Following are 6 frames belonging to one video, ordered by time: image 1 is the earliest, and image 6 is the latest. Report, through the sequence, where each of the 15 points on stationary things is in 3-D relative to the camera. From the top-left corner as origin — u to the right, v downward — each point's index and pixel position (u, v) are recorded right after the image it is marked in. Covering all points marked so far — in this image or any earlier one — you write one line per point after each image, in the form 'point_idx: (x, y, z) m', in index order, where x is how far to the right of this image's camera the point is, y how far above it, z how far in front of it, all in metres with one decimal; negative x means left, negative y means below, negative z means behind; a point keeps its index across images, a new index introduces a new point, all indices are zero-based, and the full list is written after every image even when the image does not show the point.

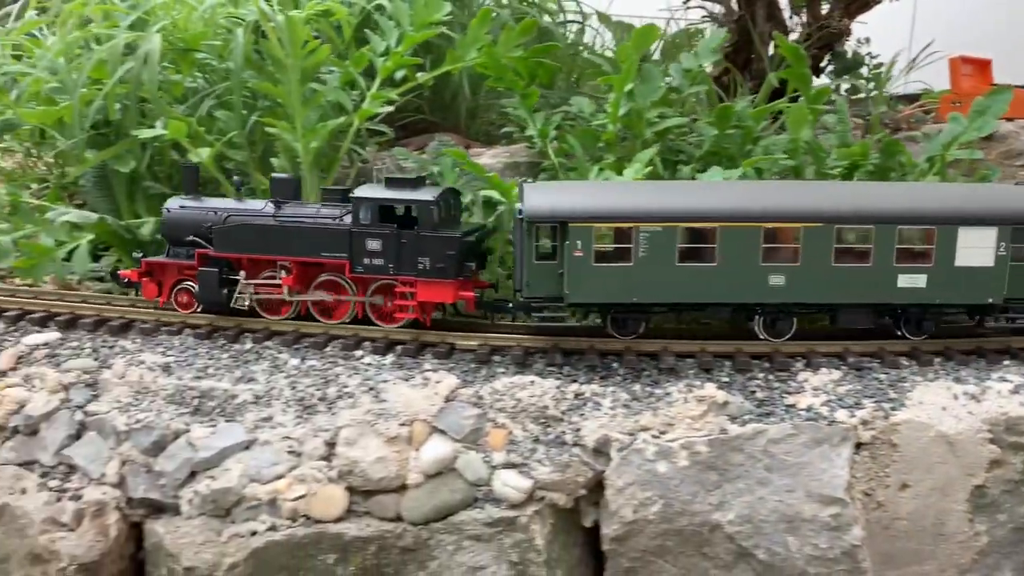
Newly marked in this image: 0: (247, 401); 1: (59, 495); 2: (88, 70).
0: (-1.3, -0.5, +3.9) m
1: (-2.0, -0.9, +3.6) m
2: (-2.6, +1.3, +5.0) m
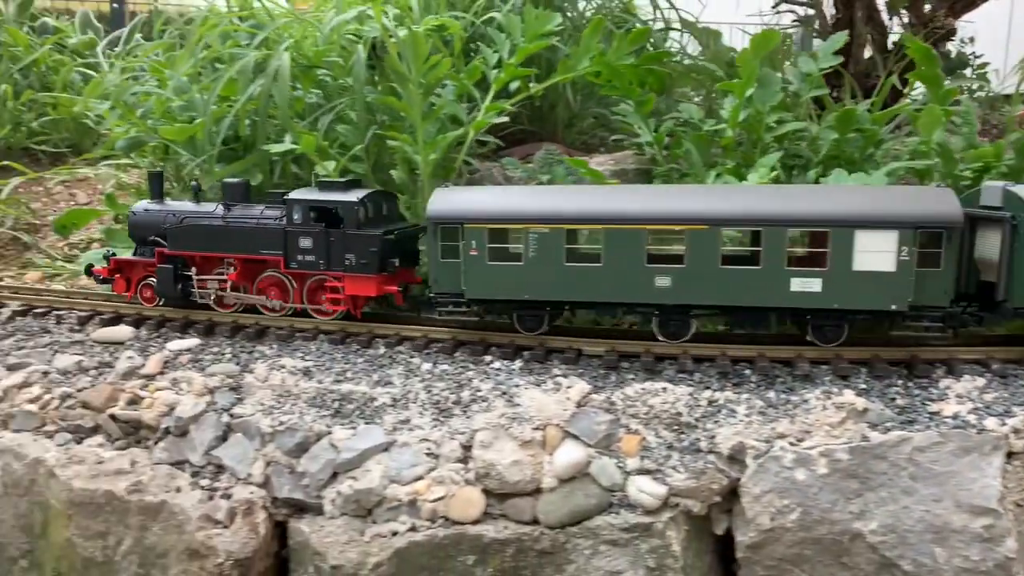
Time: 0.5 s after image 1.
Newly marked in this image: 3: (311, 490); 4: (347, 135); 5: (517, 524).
0: (-0.6, -0.6, +4.0) m
1: (-1.4, -1.0, +3.8) m
2: (-1.9, +1.3, +5.3) m
3: (-1.0, -1.0, +3.8) m
4: (-1.1, +1.0, +5.3) m
5: (0.0, -1.1, +3.7) m
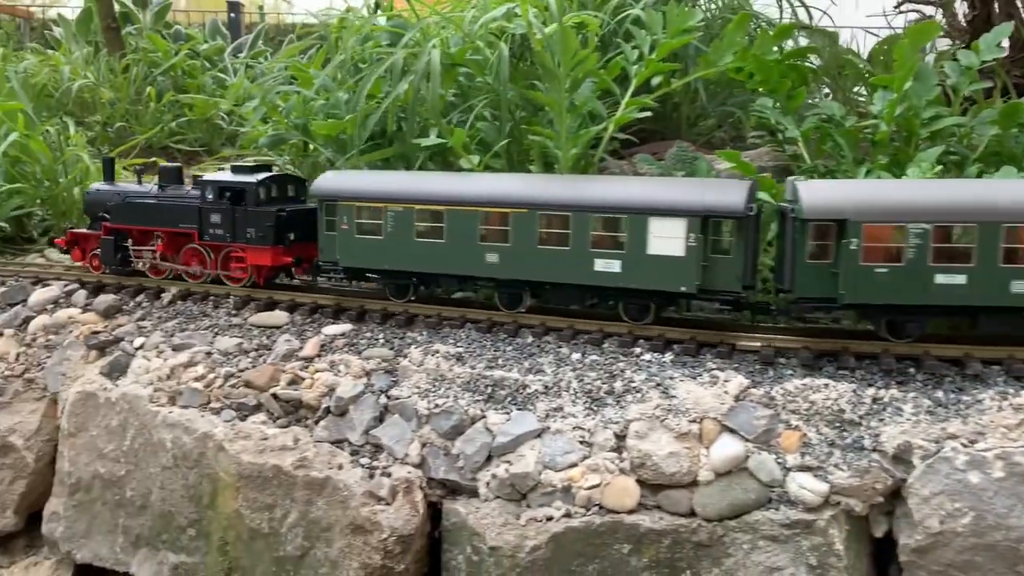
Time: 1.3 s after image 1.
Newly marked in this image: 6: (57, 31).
0: (+0.1, -0.5, +4.1) m
1: (-0.7, -0.9, +3.9) m
2: (-1.0, +1.4, +5.5) m
3: (-0.2, -0.9, +3.9) m
4: (-0.2, +1.0, +5.4) m
5: (+0.7, -1.0, +3.7) m
6: (-5.9, +3.4, +10.5) m
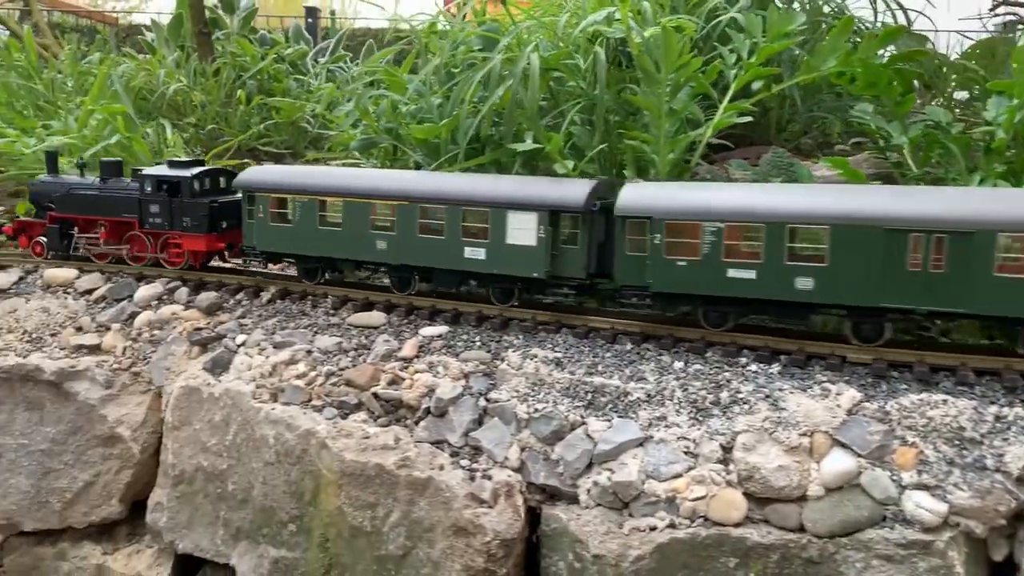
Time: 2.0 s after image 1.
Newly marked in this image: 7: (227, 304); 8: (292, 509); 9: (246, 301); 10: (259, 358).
0: (+0.6, -0.6, +4.0) m
1: (-0.2, -0.9, +3.9) m
2: (-0.3, +1.3, +5.5) m
3: (+0.3, -0.9, +3.9) m
4: (+0.5, +1.0, +5.3) m
5: (+1.2, -1.1, +3.6) m
6: (-4.9, +3.4, +10.9) m
7: (-1.9, -0.1, +5.4) m
8: (-1.2, -1.2, +4.3) m
9: (-1.8, -0.1, +5.4) m
10: (-1.5, -0.4, +4.8) m
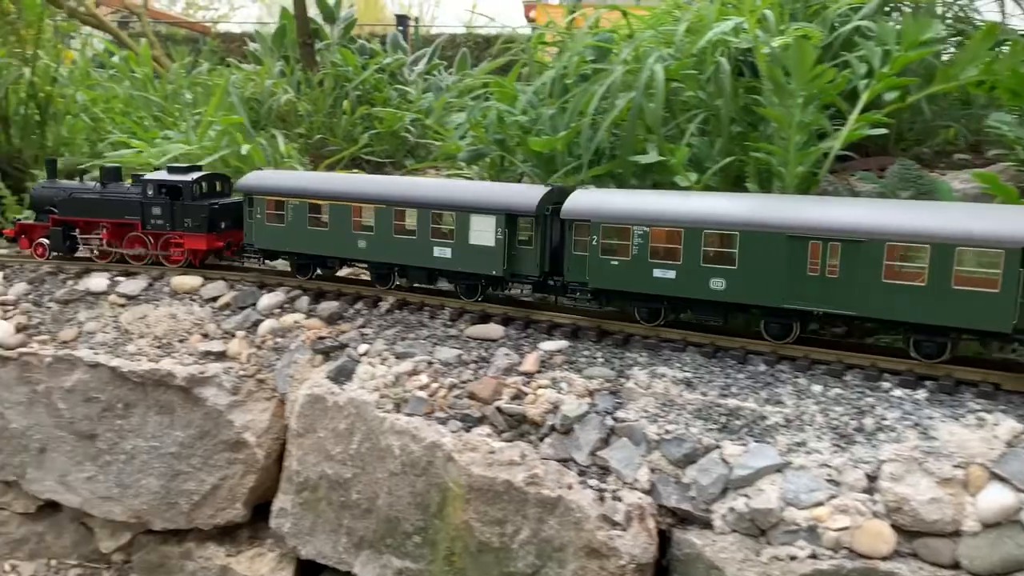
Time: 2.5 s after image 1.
0: (+1.3, -0.7, +3.9) m
1: (+0.4, -1.0, +3.9) m
2: (+0.5, +1.2, +5.5) m
3: (+0.9, -1.0, +3.8) m
4: (+1.2, +0.9, +5.2) m
5: (+1.8, -1.2, +3.4) m
6: (-3.6, +3.4, +11.2) m
7: (-1.1, -0.2, +5.5) m
8: (-0.5, -1.2, +4.3) m
9: (-1.0, -0.2, +5.5) m
10: (-0.8, -0.5, +4.8) m
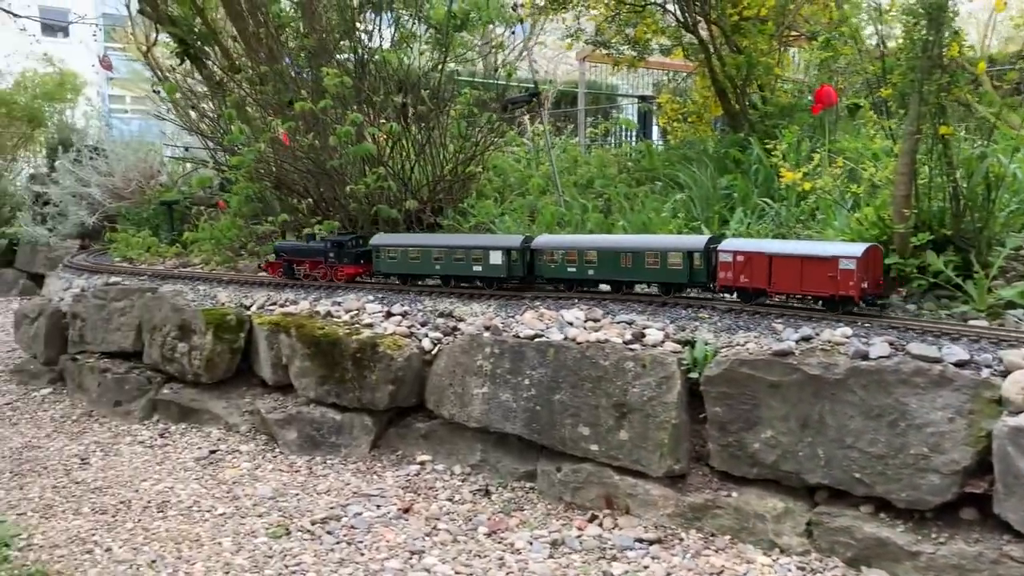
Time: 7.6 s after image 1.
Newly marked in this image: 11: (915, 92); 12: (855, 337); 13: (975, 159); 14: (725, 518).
0: (+6.5, -1.5, +1.7) m
1: (+5.8, -1.8, +2.2) m
2: (+7.1, +0.4, +3.3) m
3: (+6.1, -1.8, +1.8) m
4: (+7.5, 0.0, +2.7) m
5: (+6.5, -2.0, +1.0) m
6: (+8.3, +2.4, +10.3) m
7: (+5.9, -0.9, +4.5) m
8: (+5.4, -2.0, +3.2) m
9: (+6.0, -0.9, +4.4) m
10: (+5.6, -1.2, +3.8) m
11: (+4.2, +2.0, +8.3) m
12: (+3.3, -0.5, +7.8) m
13: (+5.0, +1.4, +8.9) m
14: (+2.1, -2.3, +8.0) m
